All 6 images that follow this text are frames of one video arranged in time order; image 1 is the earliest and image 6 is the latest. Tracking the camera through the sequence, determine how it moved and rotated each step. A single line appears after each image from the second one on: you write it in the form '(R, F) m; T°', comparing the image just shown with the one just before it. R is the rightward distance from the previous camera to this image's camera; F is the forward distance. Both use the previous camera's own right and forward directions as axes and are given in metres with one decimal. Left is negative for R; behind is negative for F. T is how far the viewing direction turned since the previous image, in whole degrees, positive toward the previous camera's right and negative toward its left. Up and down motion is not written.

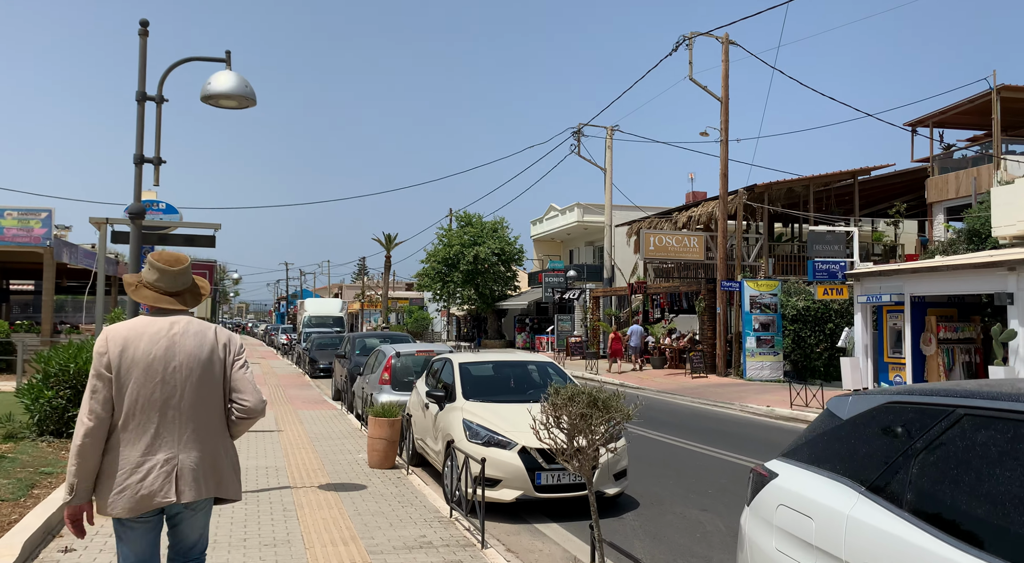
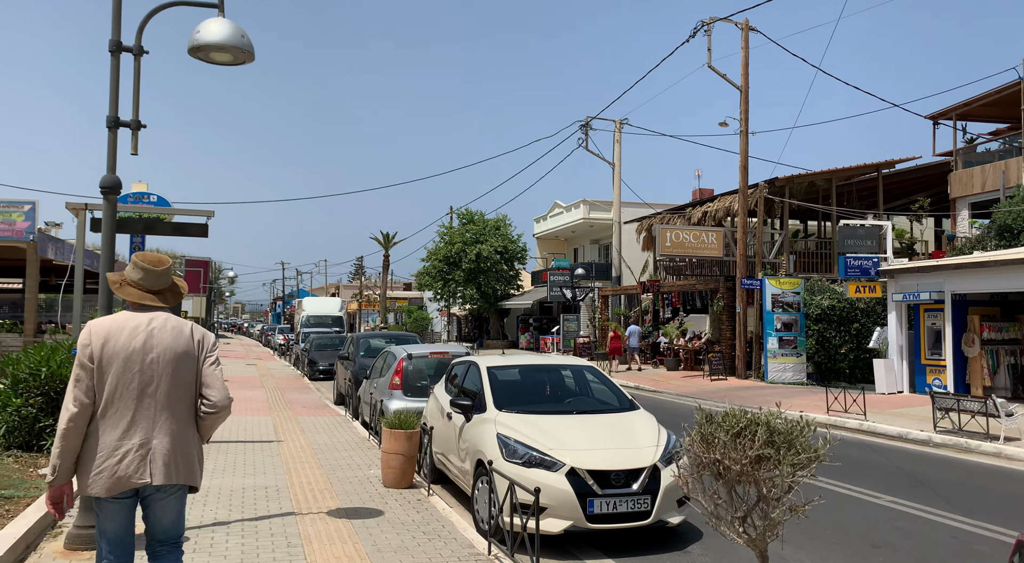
(-0.4, +1.1) m; 0°
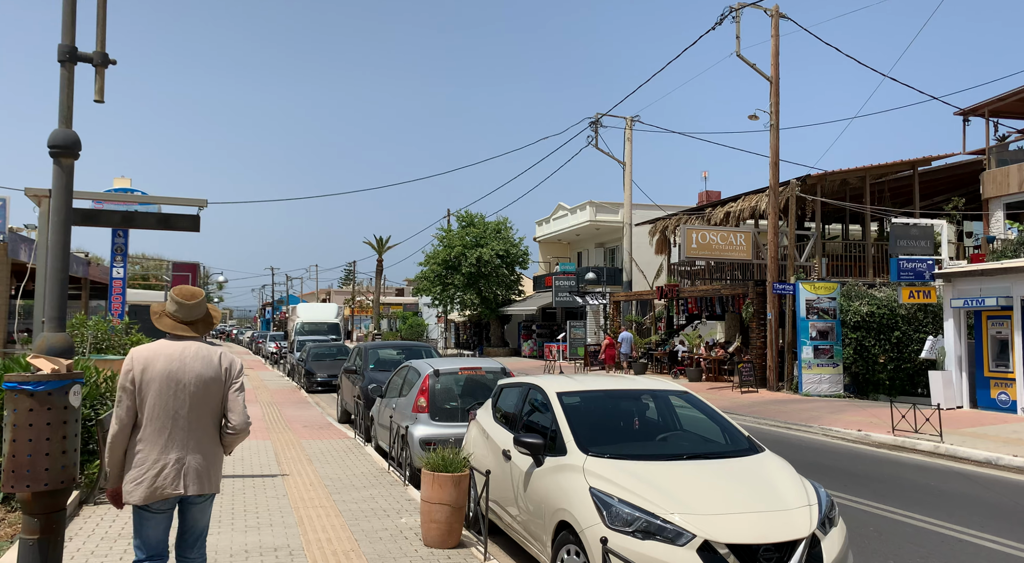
(-0.7, +1.7) m; +1°
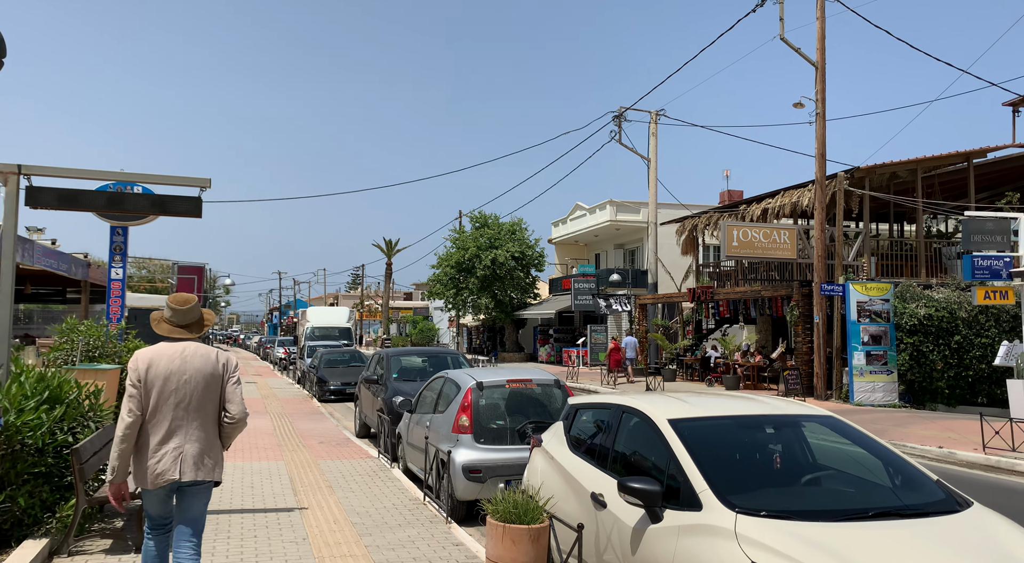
(-0.5, +1.5) m; 0°
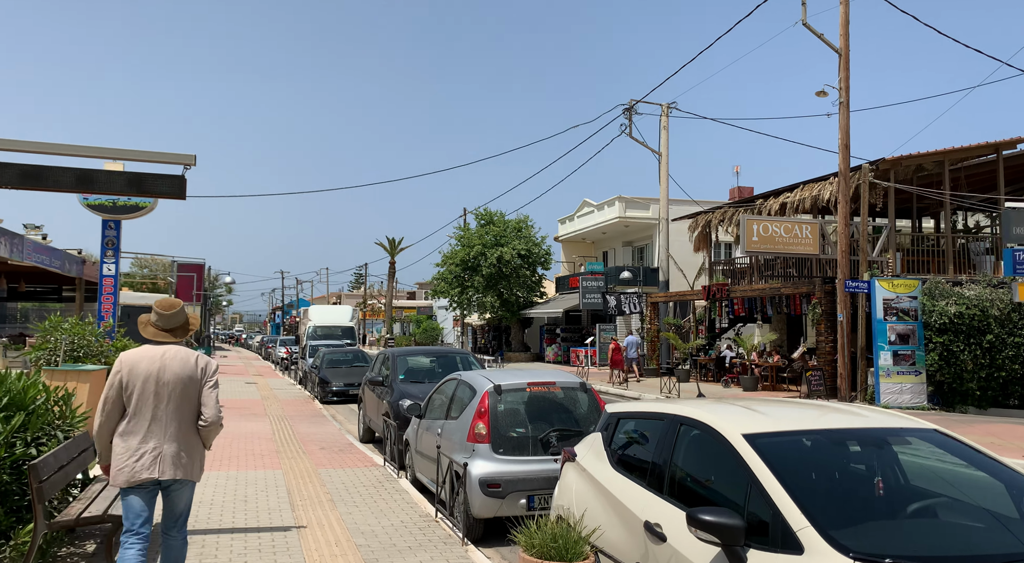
(-0.2, +0.8) m; 0°
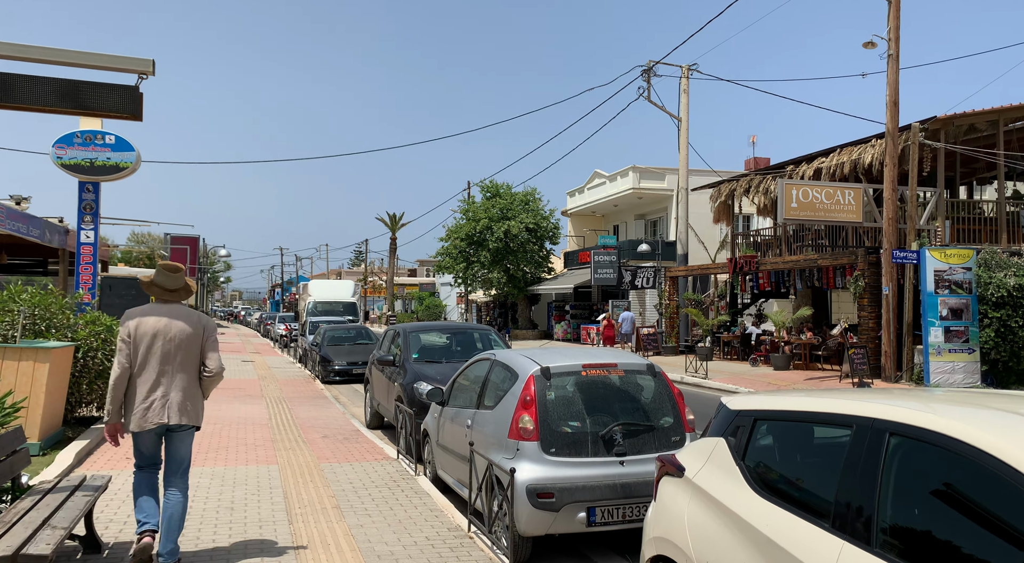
(-0.4, +1.5) m; 0°
